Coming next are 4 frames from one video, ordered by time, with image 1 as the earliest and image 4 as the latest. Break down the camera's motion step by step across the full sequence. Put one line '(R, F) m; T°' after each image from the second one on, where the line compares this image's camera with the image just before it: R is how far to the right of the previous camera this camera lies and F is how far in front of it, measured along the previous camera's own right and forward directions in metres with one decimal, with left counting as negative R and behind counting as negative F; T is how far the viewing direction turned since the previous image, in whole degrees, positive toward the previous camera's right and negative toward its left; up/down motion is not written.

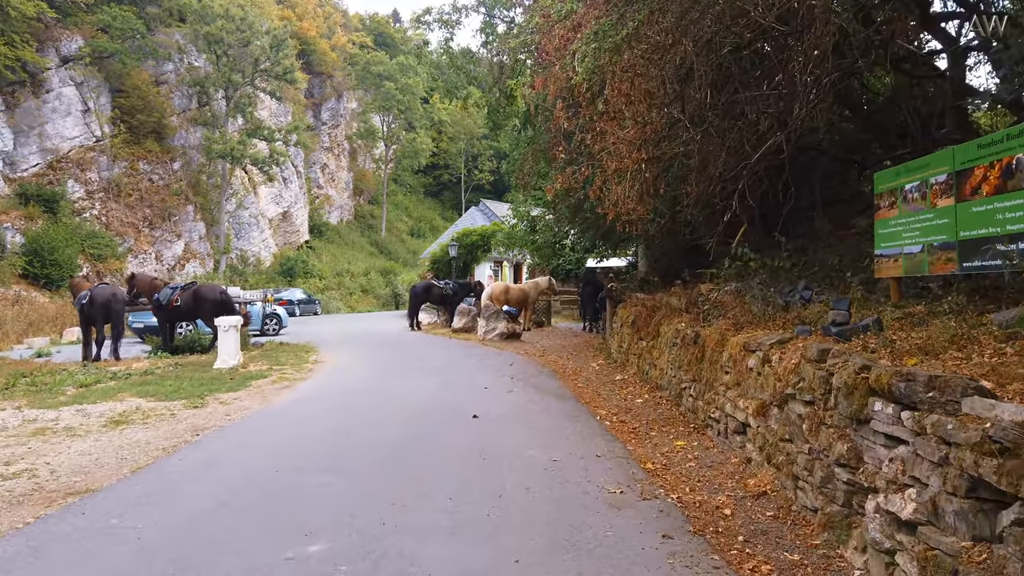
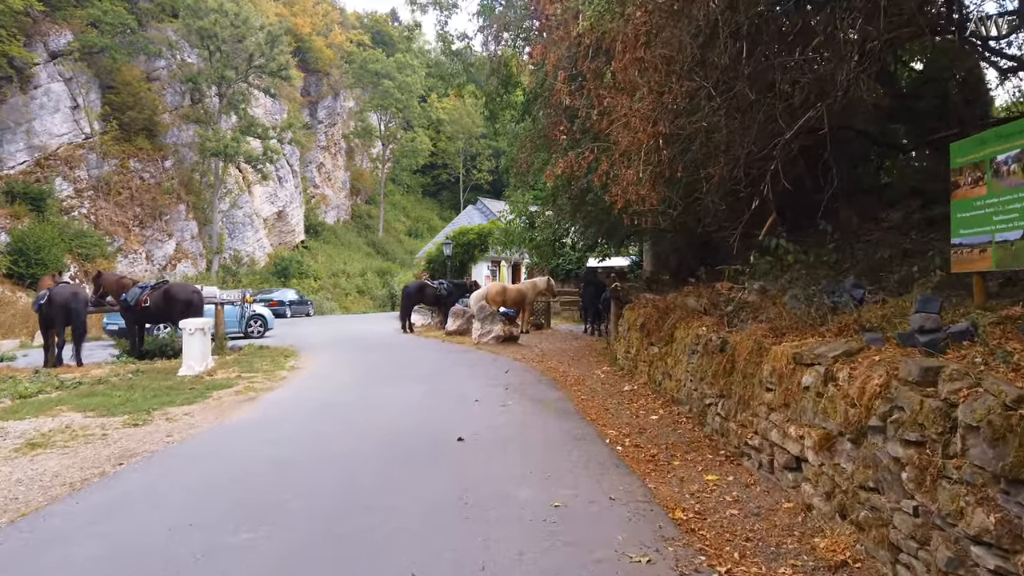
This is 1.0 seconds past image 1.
(+0.1, +1.1) m; 0°
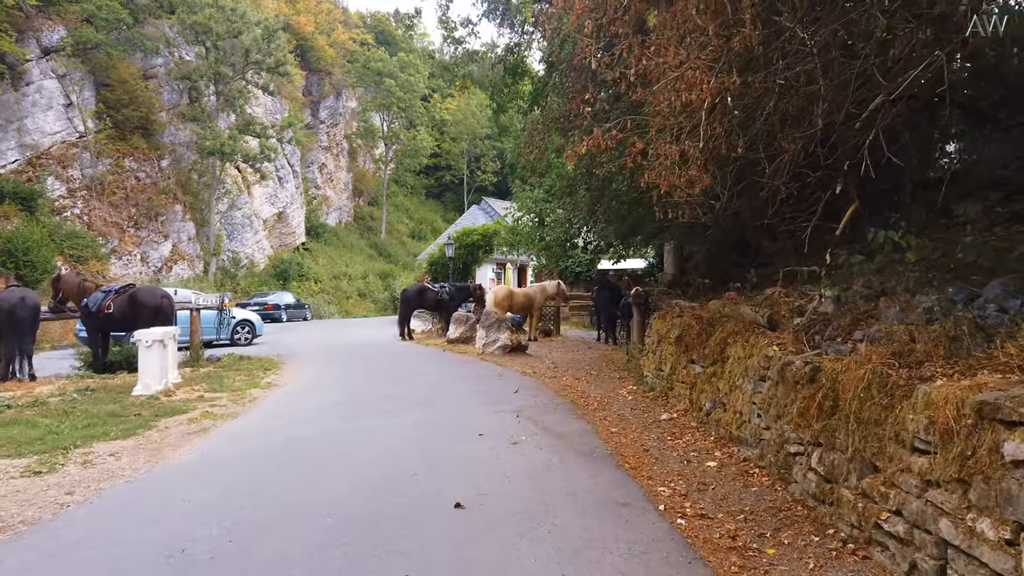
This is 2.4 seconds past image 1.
(-0.1, +1.6) m; 0°
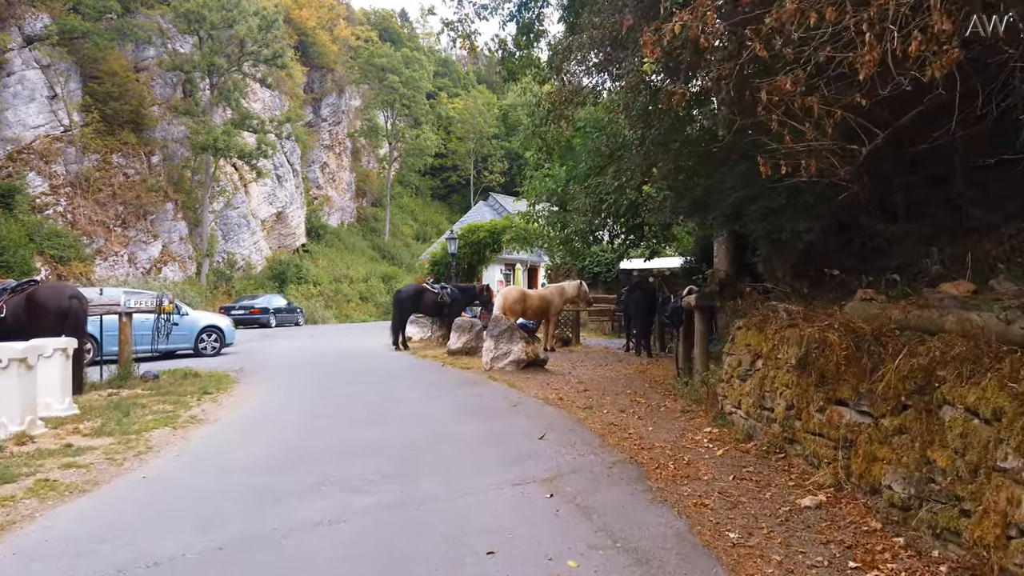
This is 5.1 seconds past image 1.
(-0.1, +2.9) m; -1°
